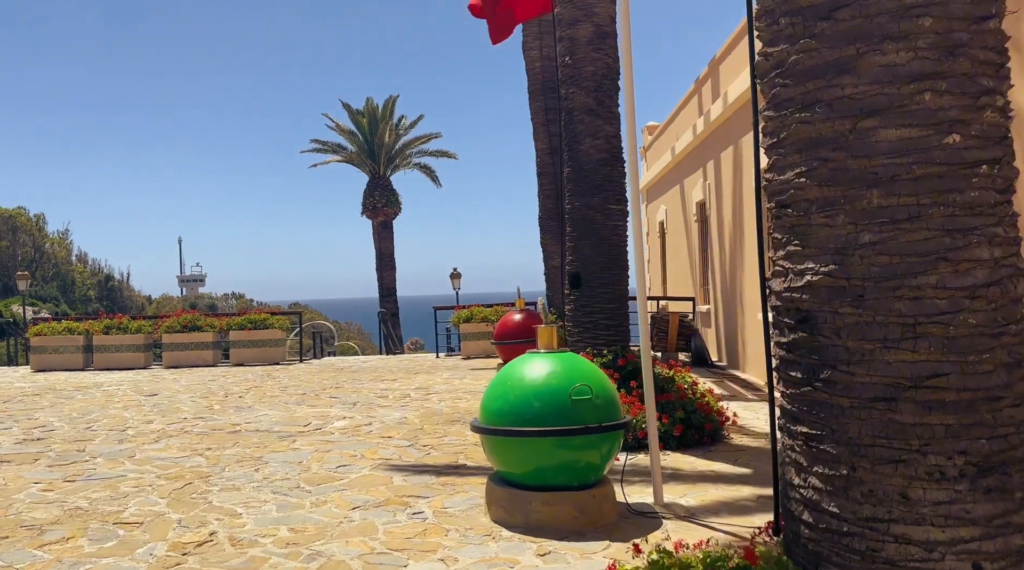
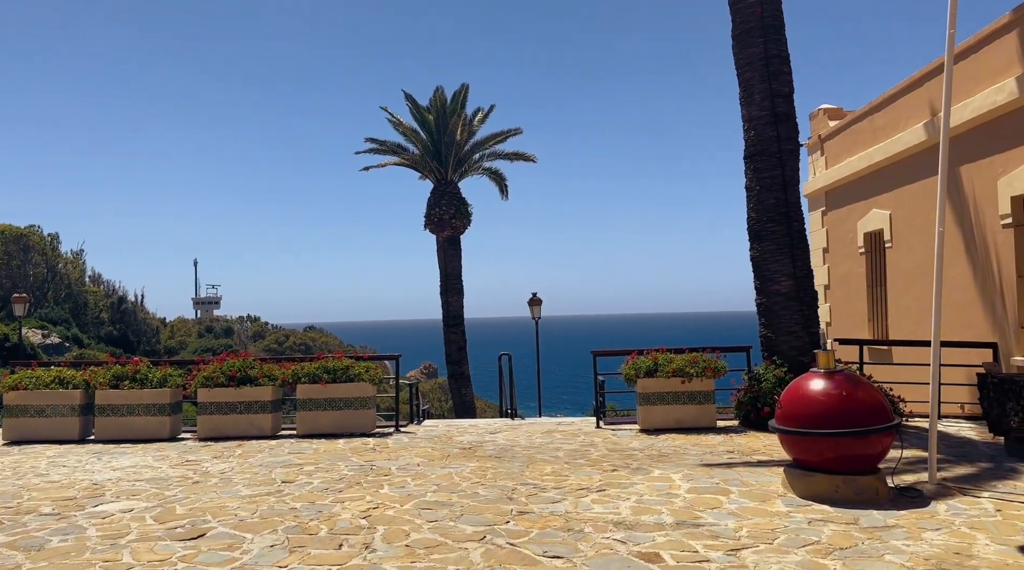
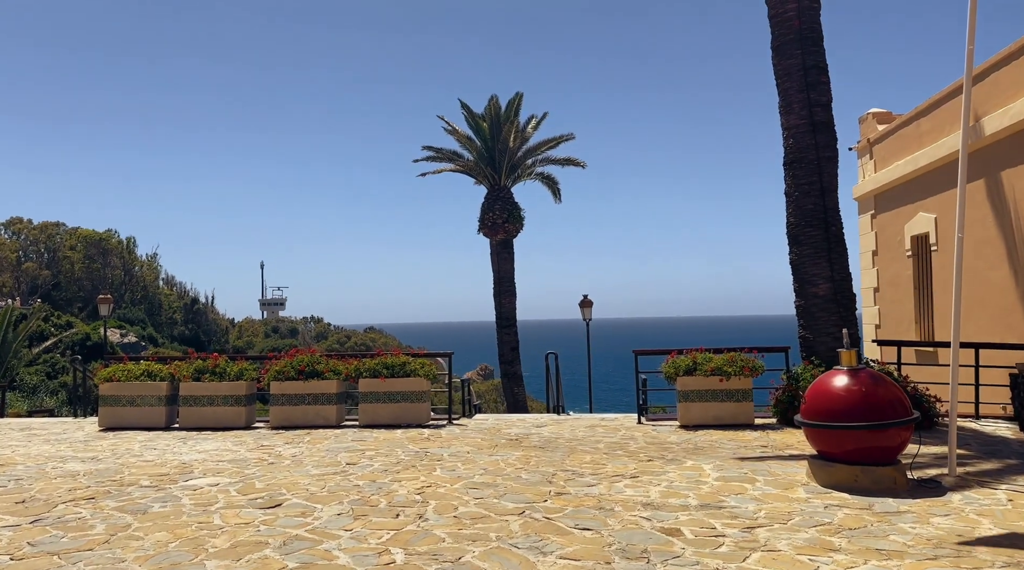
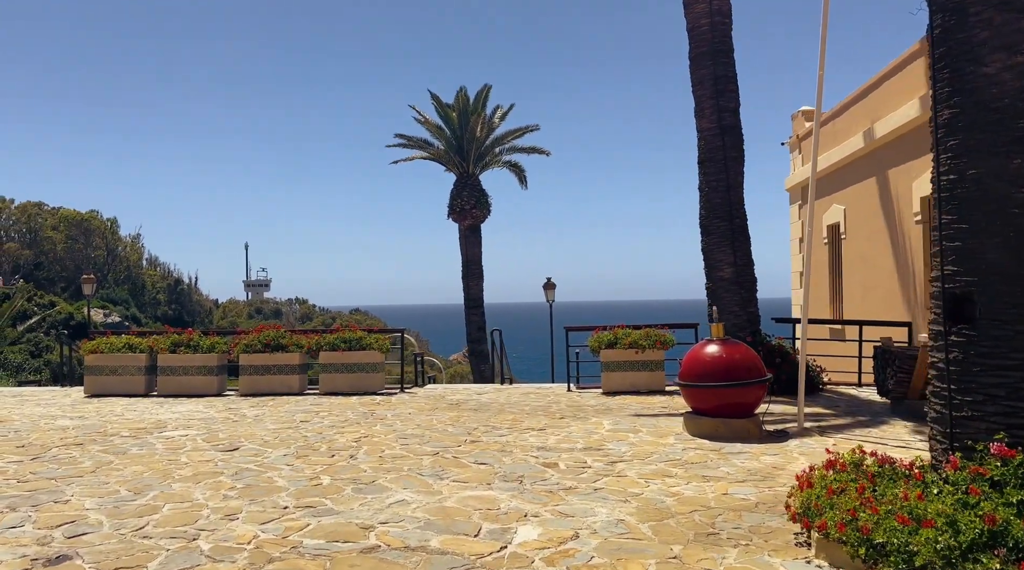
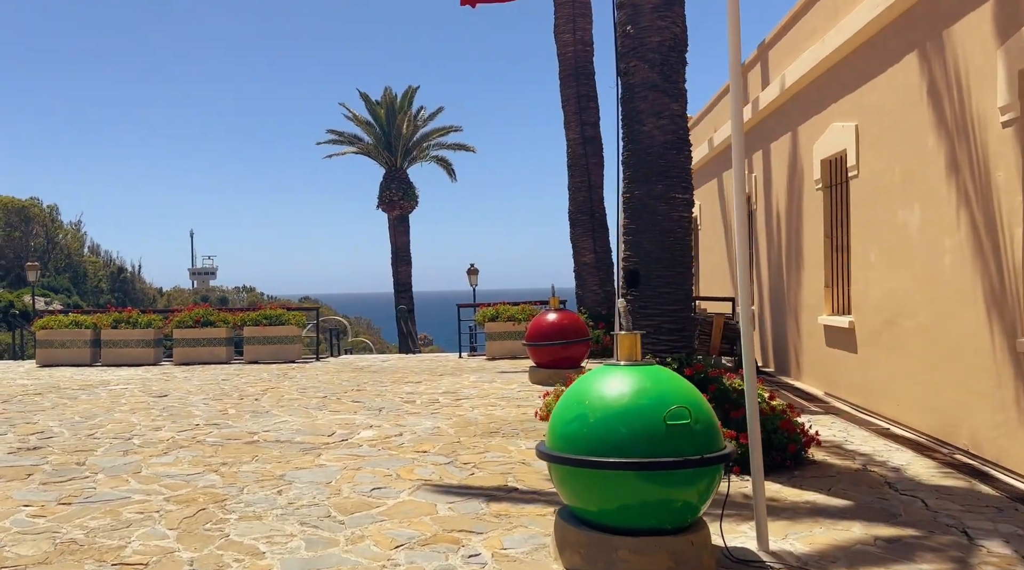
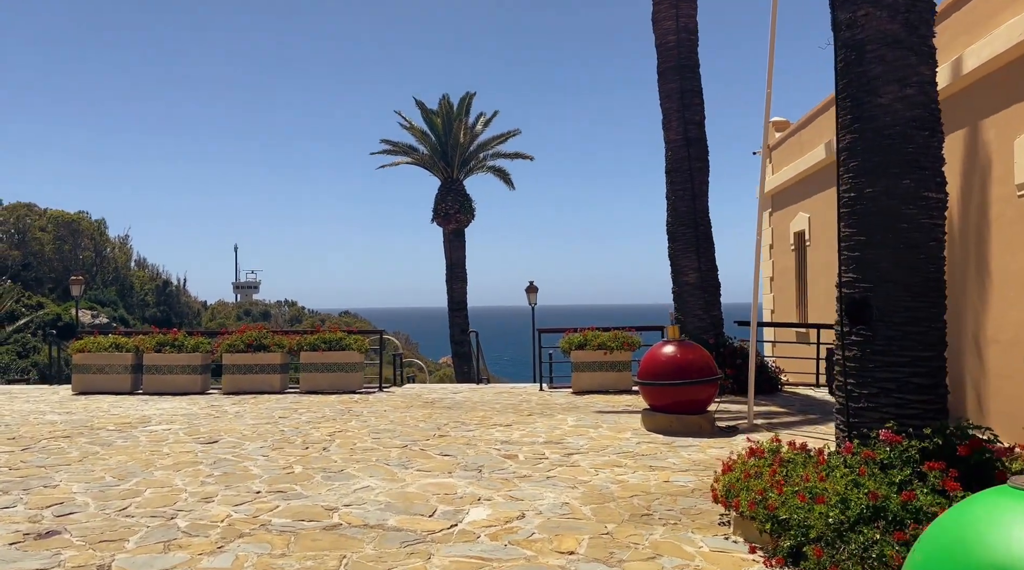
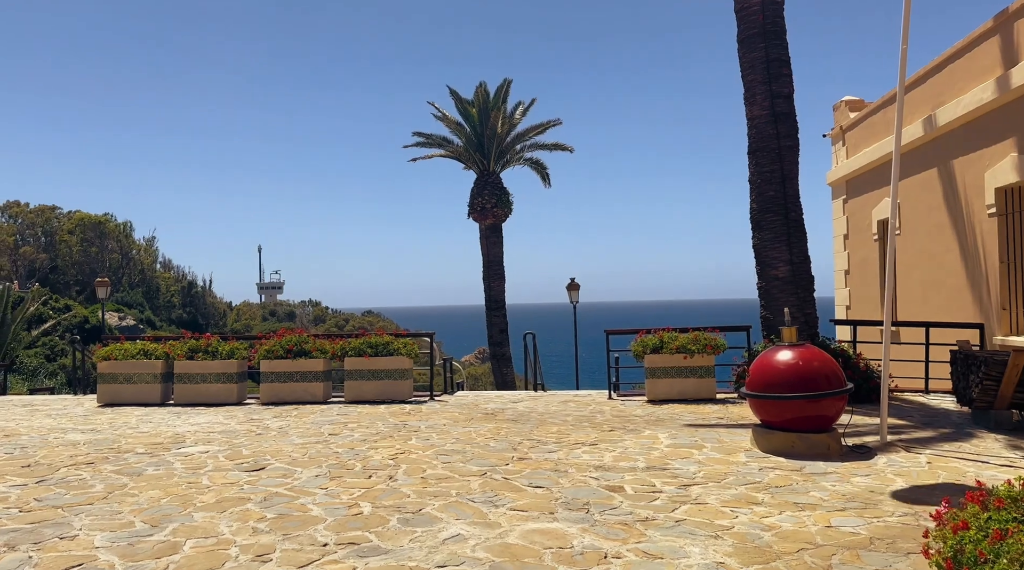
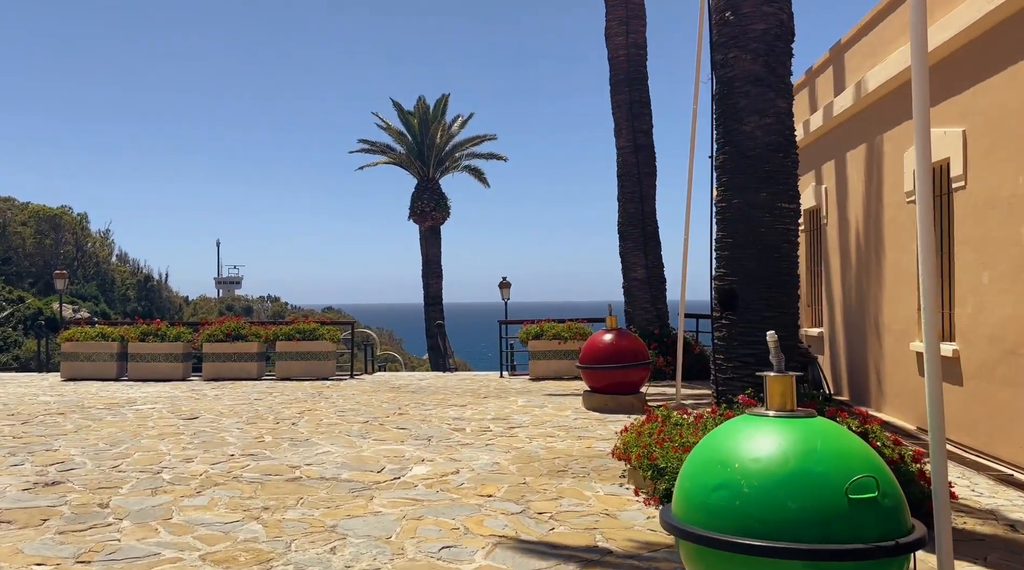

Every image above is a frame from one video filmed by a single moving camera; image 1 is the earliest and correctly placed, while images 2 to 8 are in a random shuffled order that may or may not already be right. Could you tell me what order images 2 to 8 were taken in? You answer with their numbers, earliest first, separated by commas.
5, 8, 6, 4, 7, 3, 2
